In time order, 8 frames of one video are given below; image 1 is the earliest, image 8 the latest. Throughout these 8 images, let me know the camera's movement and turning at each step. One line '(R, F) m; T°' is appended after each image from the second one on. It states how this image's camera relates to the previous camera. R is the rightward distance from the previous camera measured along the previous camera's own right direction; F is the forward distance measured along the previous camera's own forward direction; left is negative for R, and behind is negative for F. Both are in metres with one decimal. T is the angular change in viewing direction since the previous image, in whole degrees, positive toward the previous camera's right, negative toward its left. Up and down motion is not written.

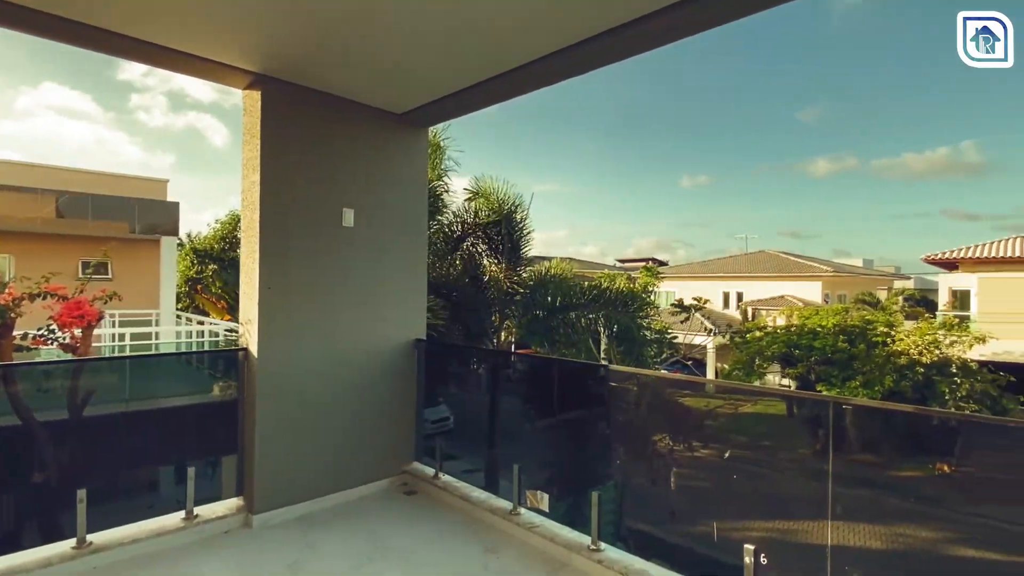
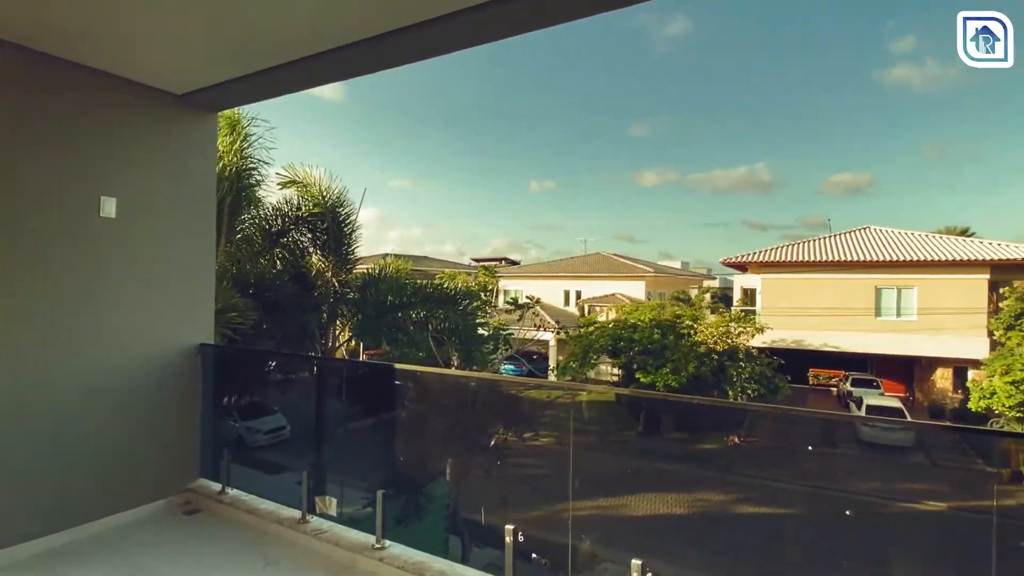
(+0.4, -0.1) m; -4°
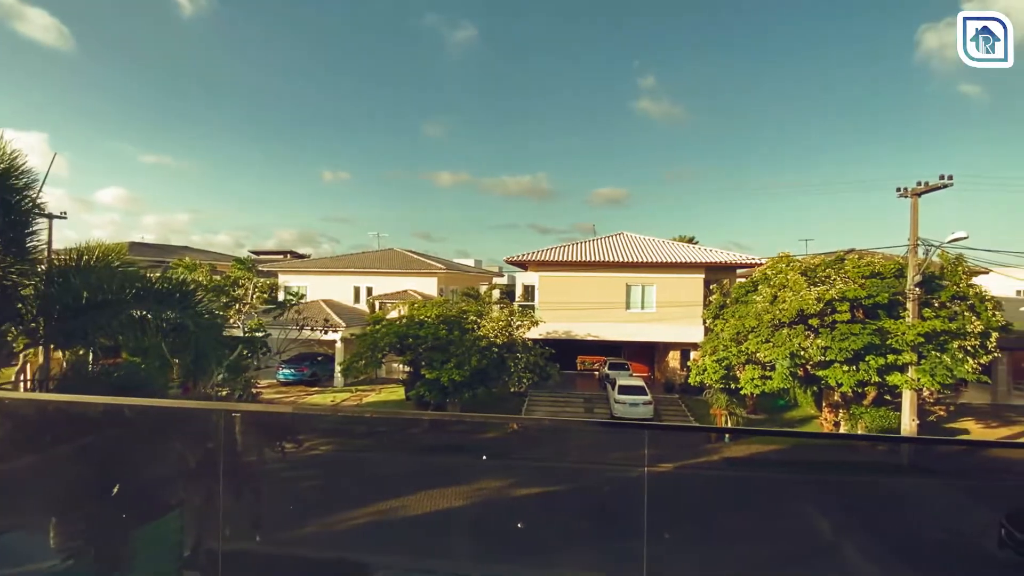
(-0.8, -0.3) m; +1°
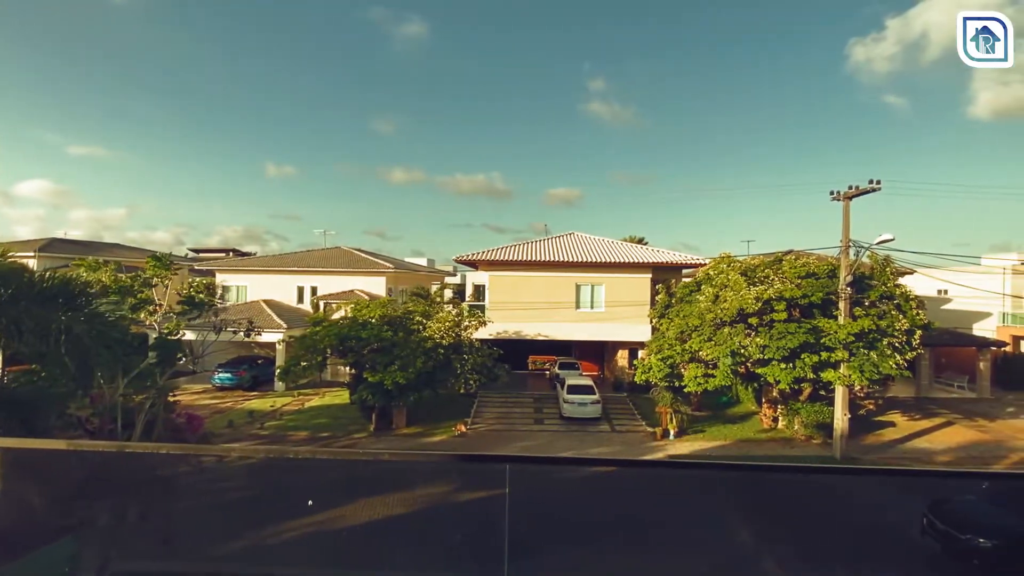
(+0.4, +0.4) m; +5°
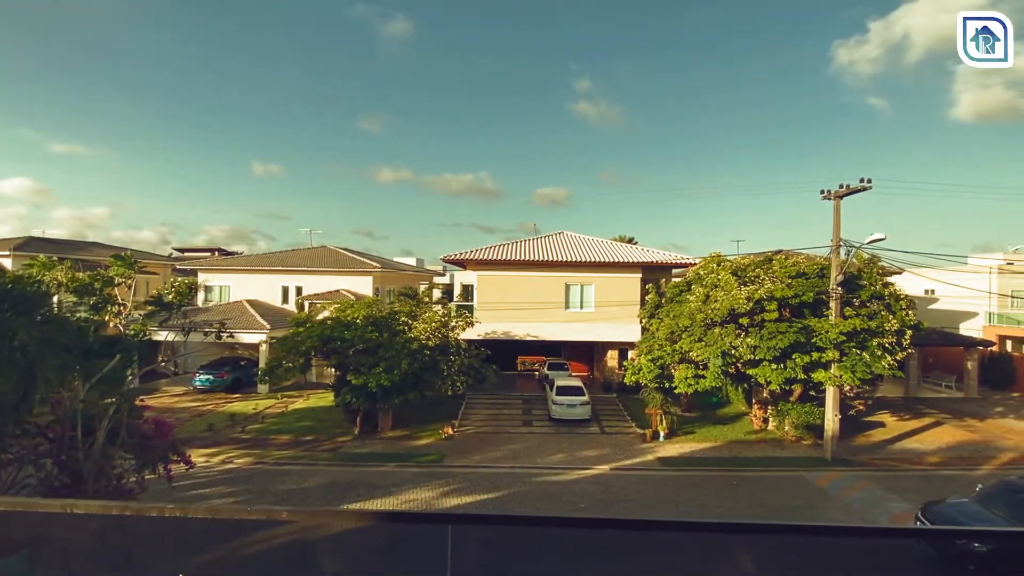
(-9.9, -8.9) m; -11°
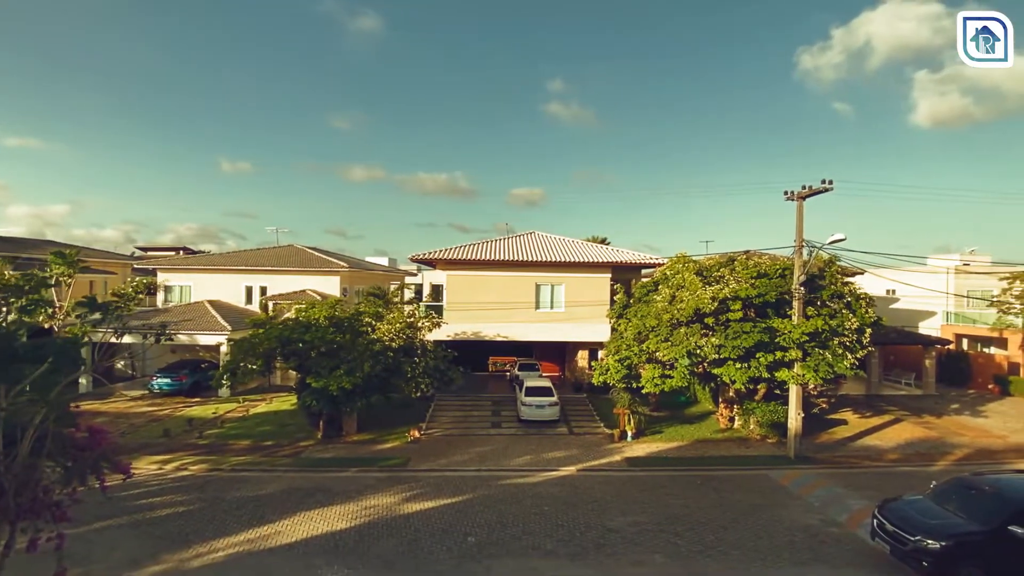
(+2.4, +1.7) m; +3°
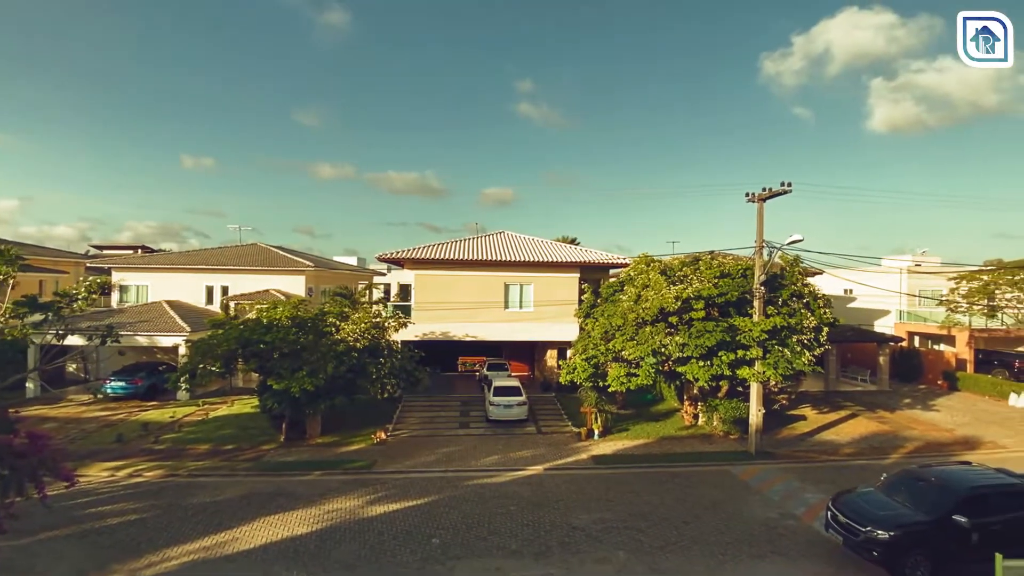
(+2.3, +0.7) m; +3°
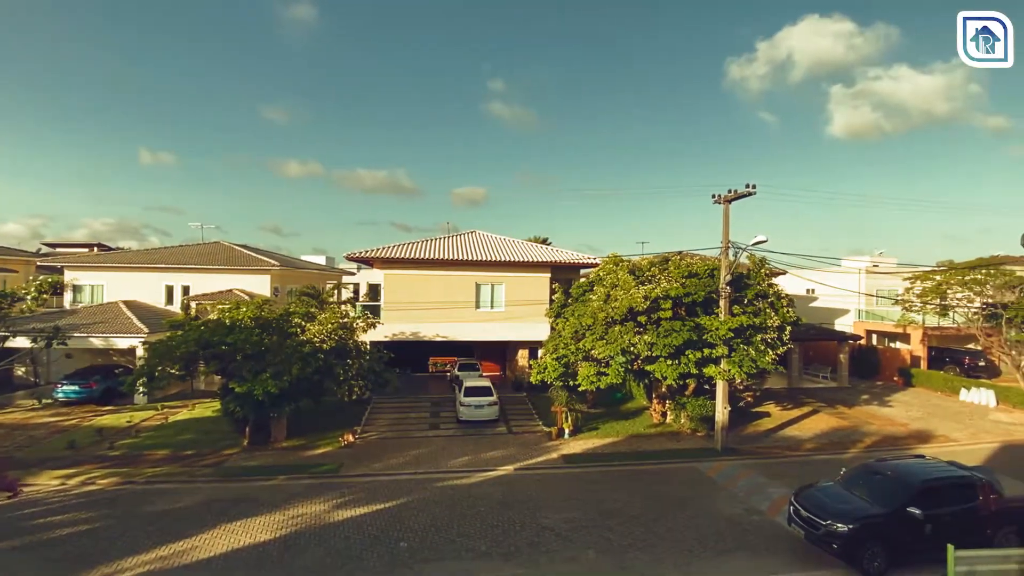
(+1.0, +1.3) m; +3°
